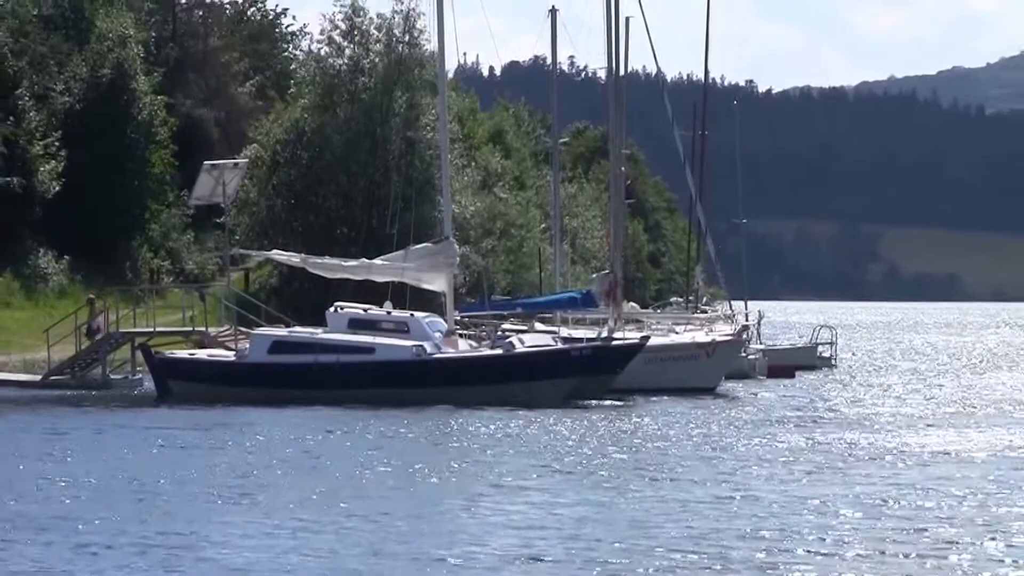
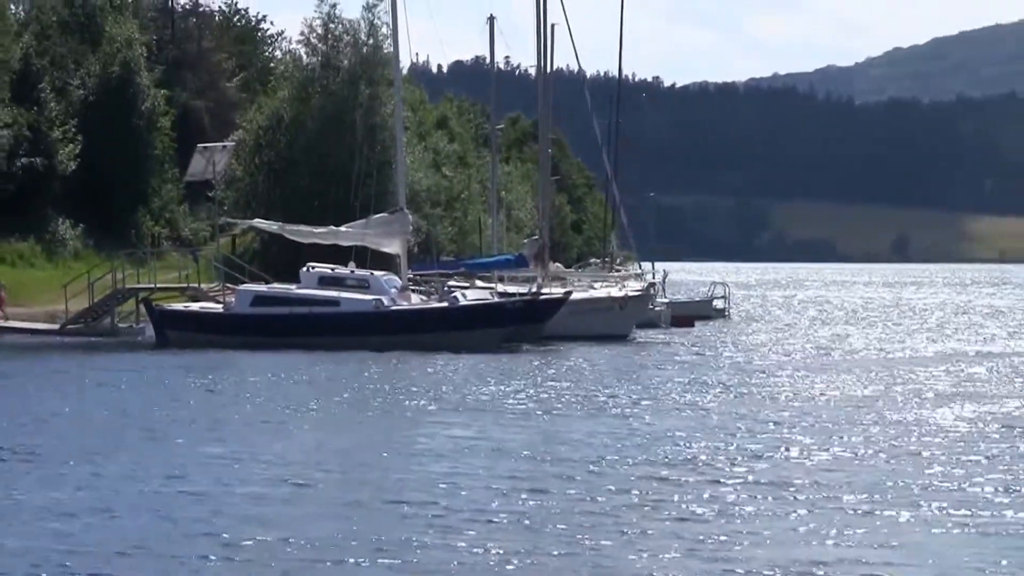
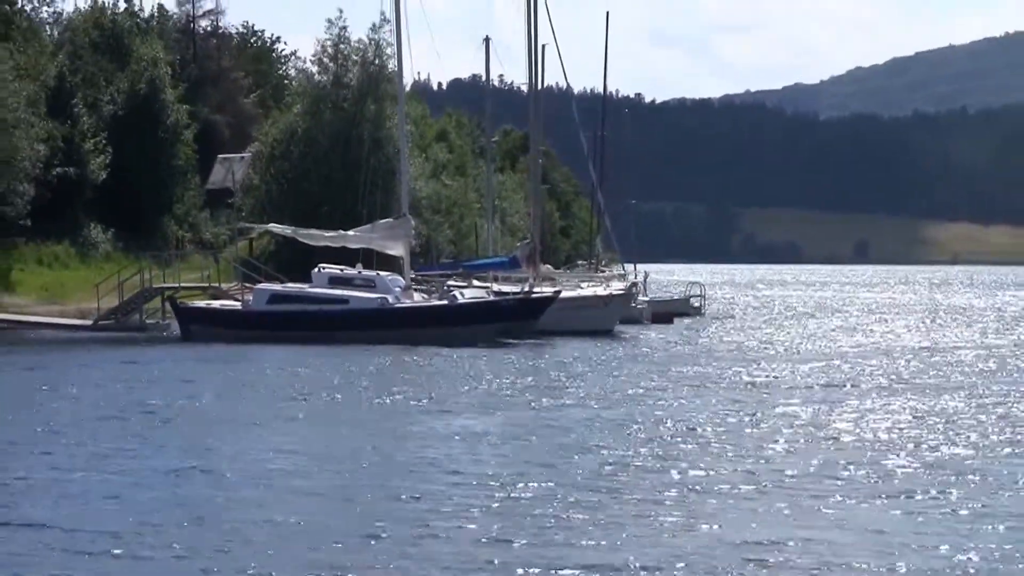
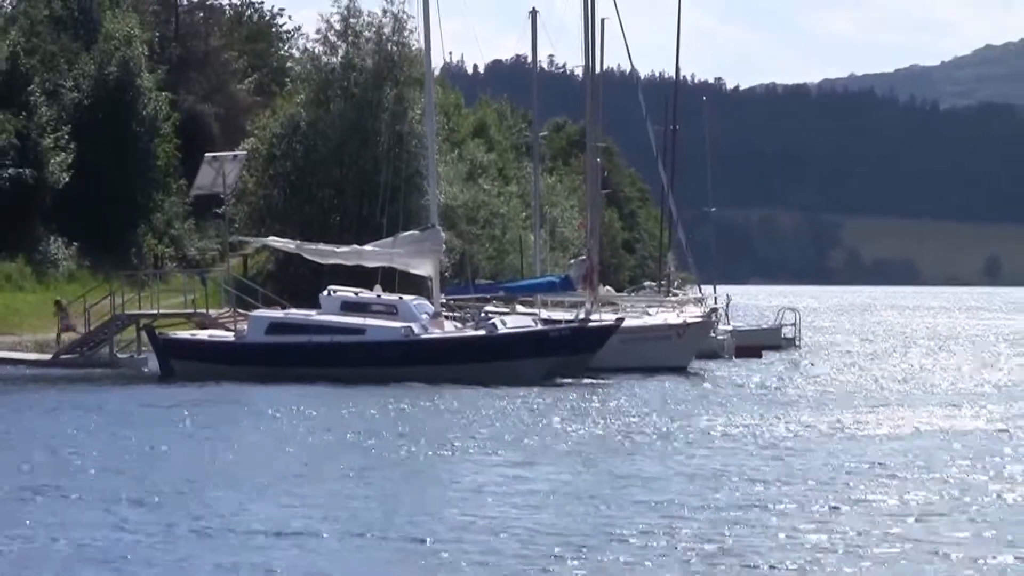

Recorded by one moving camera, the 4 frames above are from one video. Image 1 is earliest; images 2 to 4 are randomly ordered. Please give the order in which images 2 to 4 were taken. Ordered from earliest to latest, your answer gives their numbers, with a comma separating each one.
4, 2, 3
